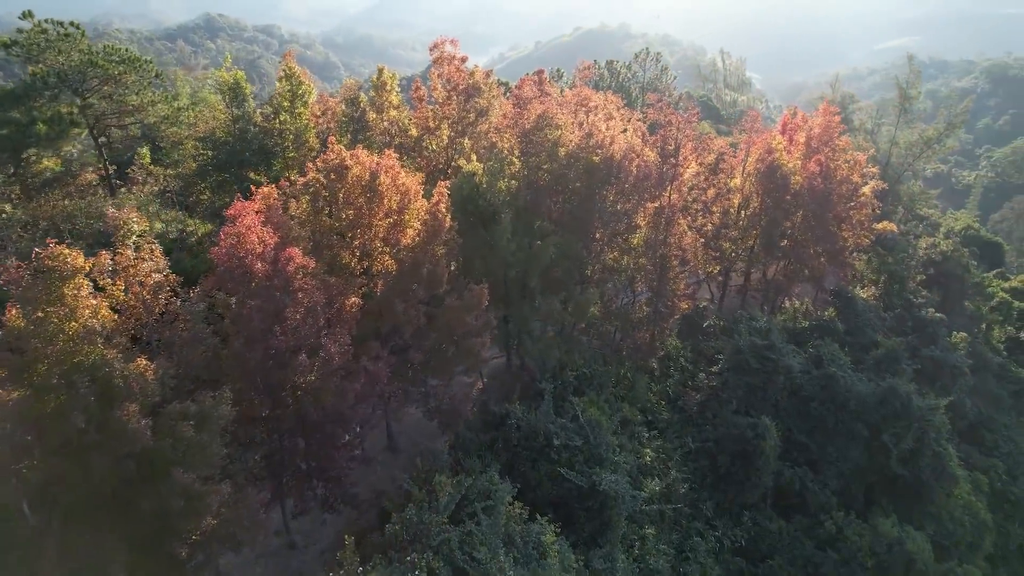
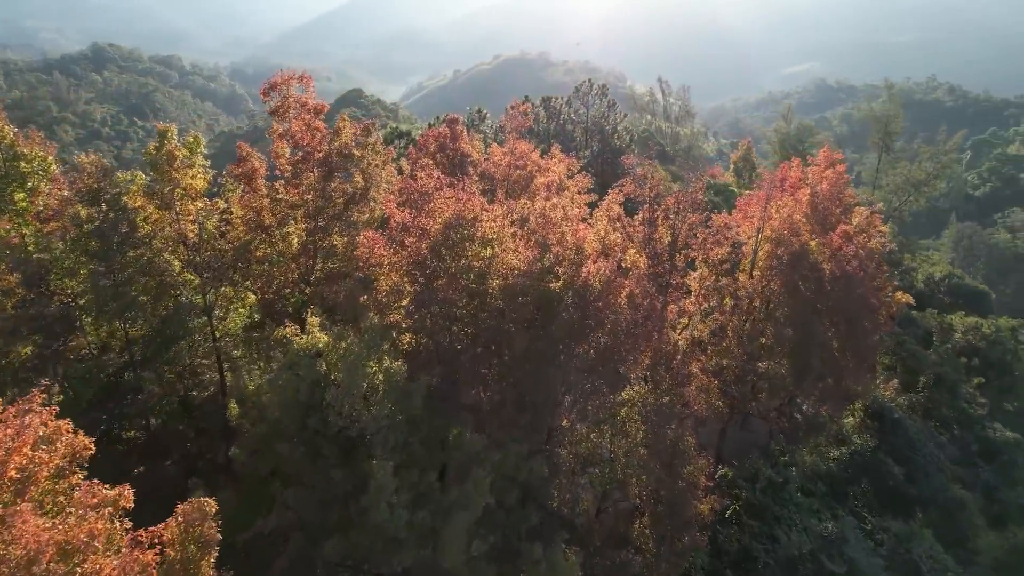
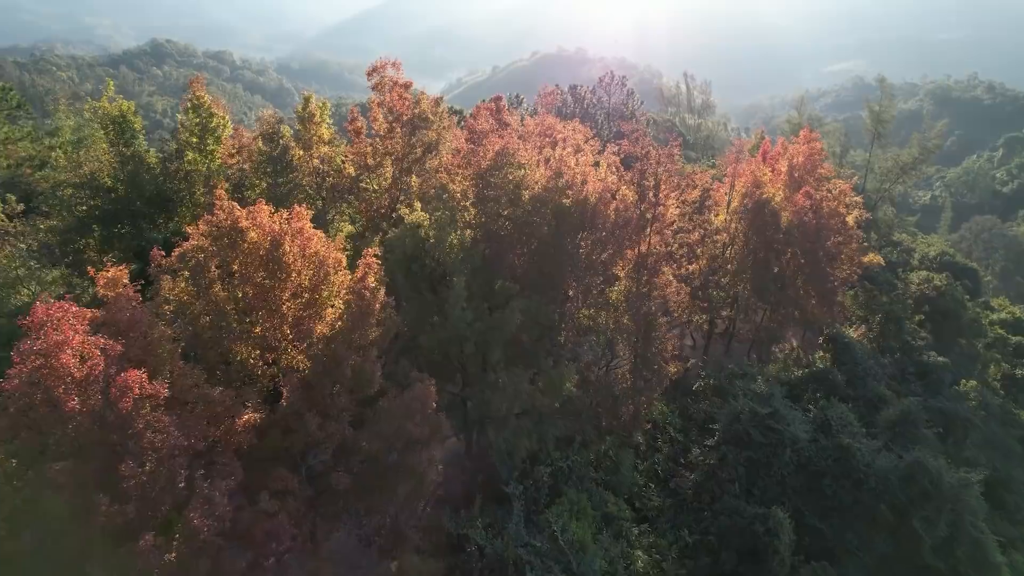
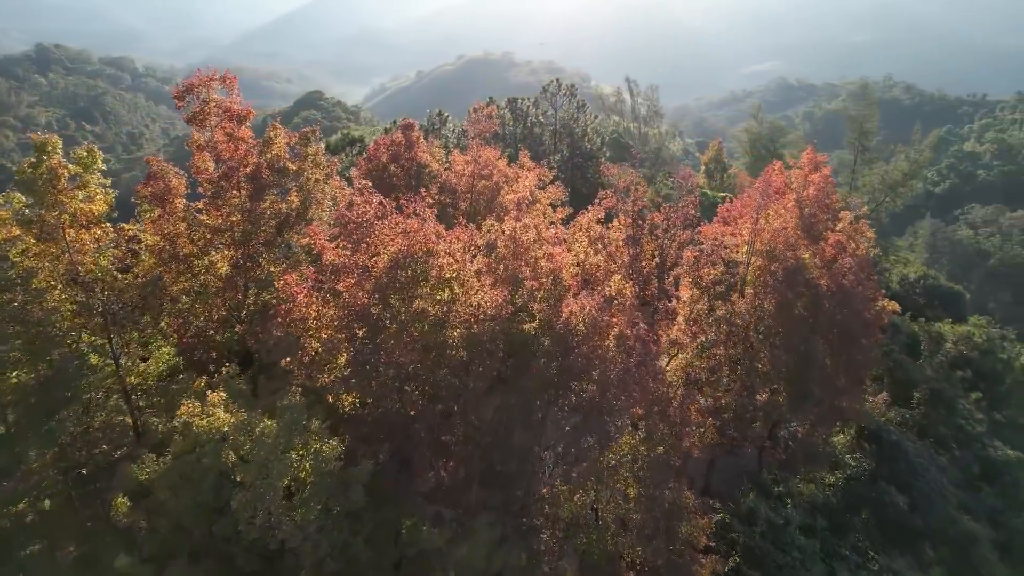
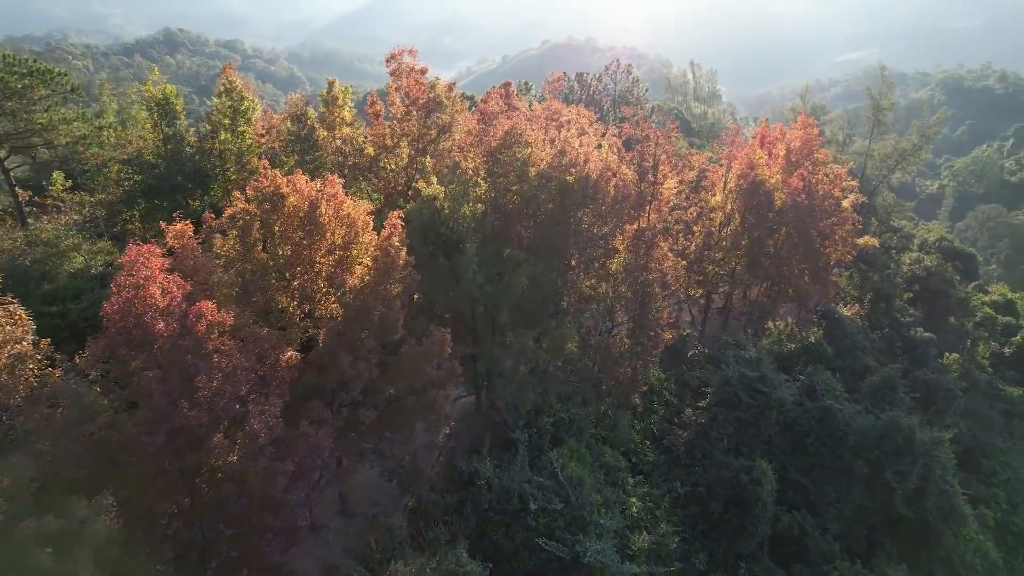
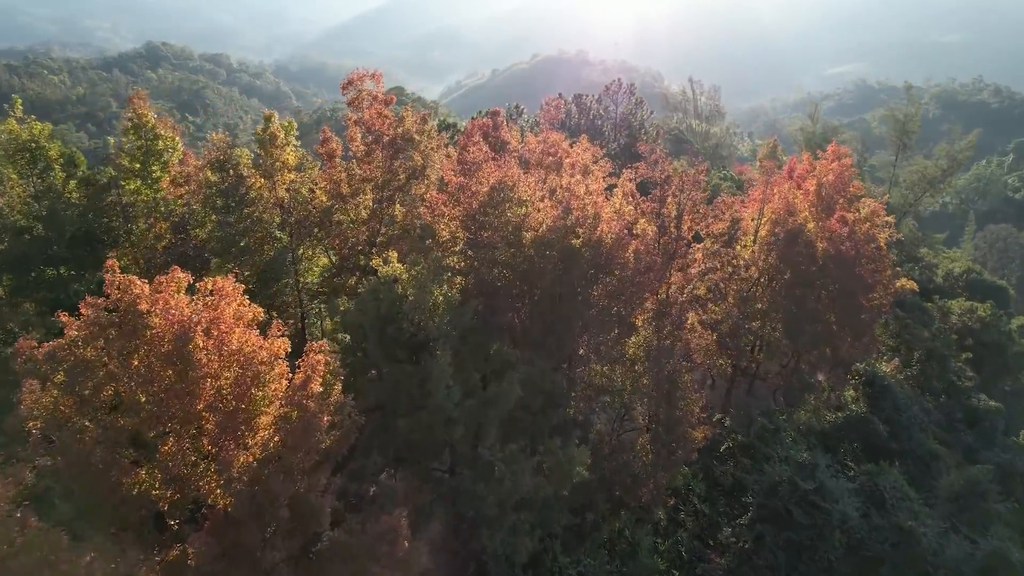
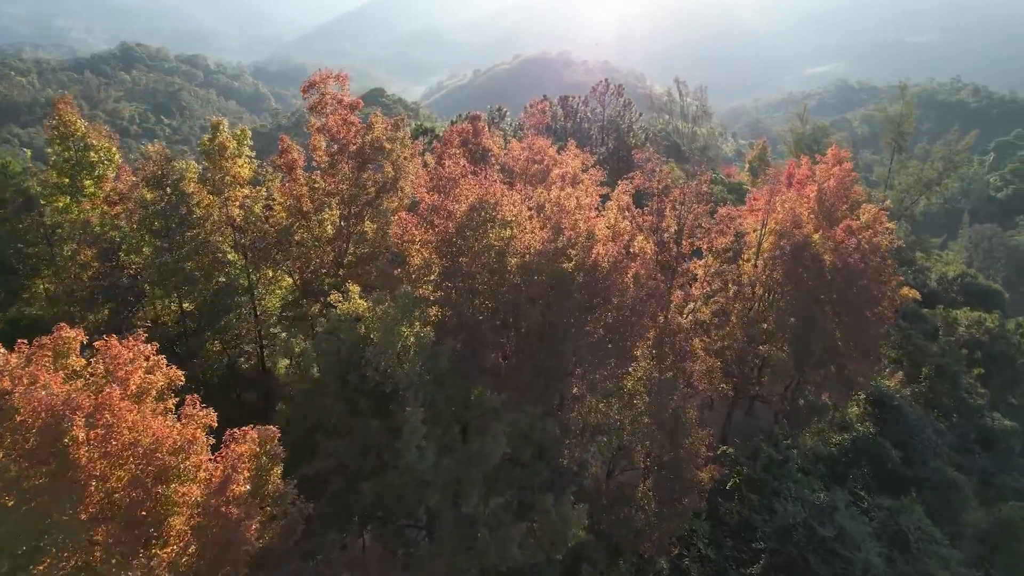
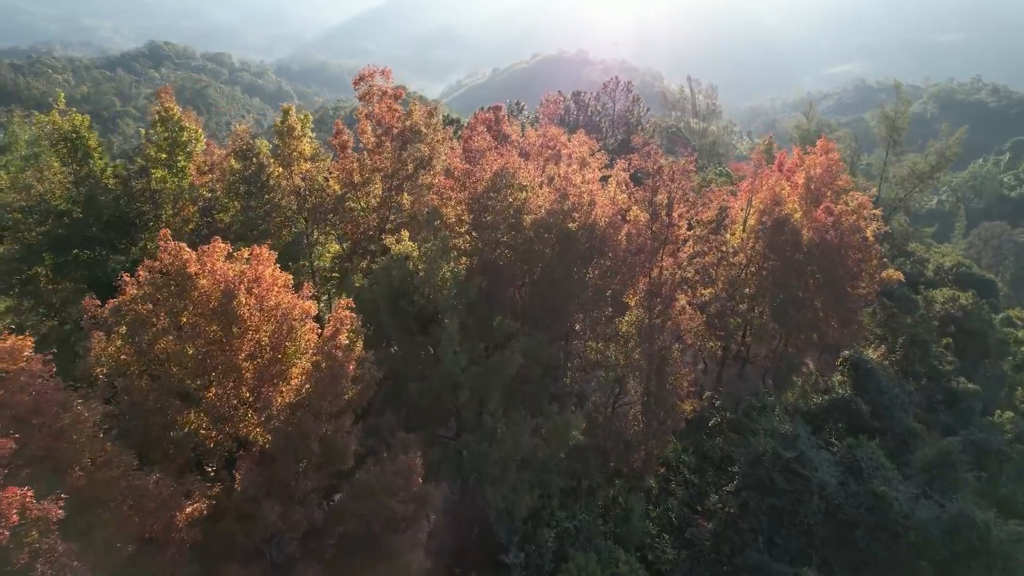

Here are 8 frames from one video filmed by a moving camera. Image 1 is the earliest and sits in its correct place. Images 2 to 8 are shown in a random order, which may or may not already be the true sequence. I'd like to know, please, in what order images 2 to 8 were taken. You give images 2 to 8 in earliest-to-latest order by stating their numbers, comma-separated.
5, 3, 8, 6, 7, 2, 4
